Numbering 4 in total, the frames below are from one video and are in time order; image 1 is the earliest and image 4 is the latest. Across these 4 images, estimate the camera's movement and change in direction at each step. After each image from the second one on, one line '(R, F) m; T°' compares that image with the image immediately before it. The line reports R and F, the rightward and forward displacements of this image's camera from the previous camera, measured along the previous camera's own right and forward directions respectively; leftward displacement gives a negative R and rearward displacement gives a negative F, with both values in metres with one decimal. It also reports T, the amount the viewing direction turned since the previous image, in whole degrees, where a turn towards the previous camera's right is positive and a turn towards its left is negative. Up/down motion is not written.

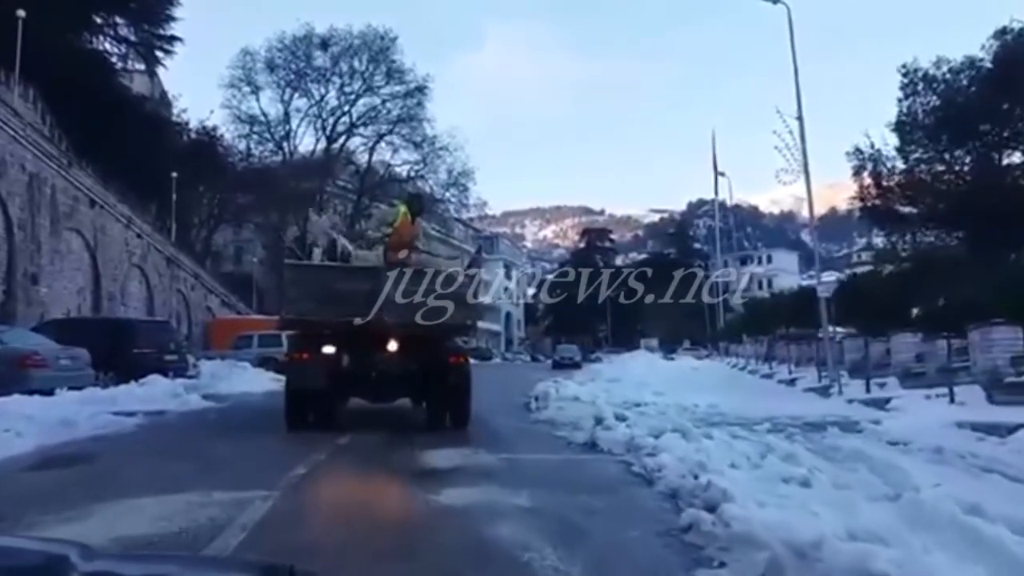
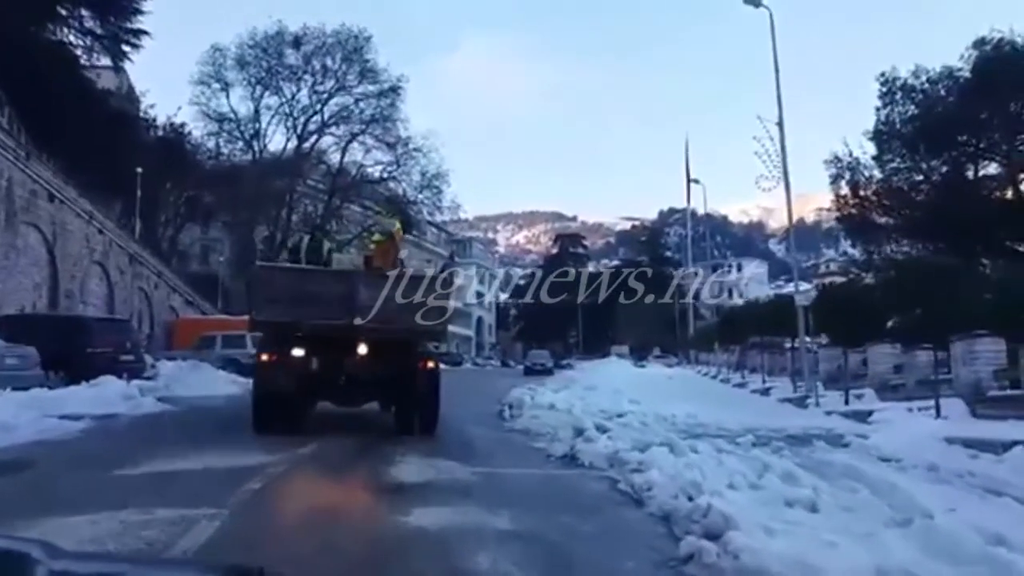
(-0.1, +0.8) m; +1°
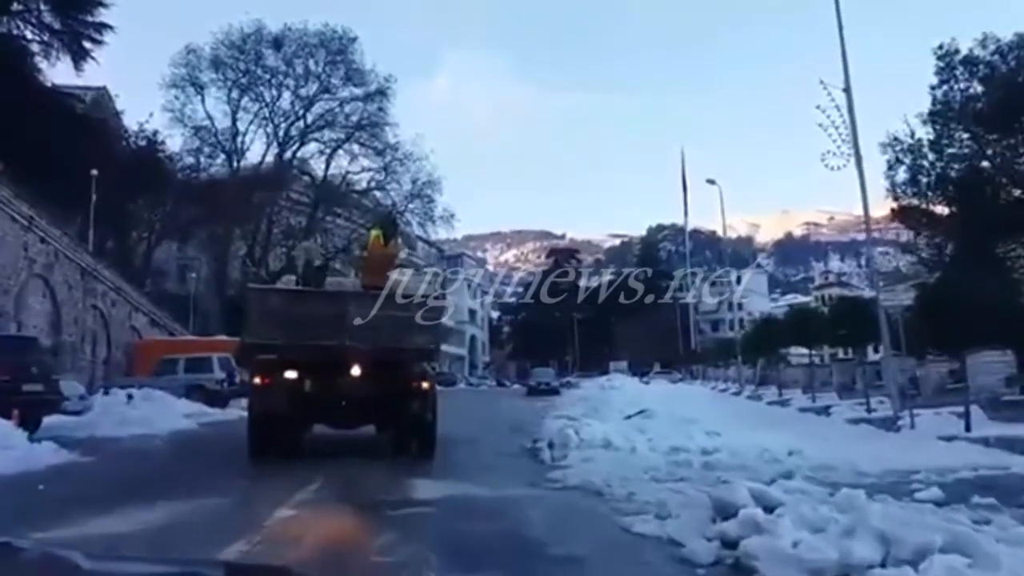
(-0.6, +5.5) m; +1°
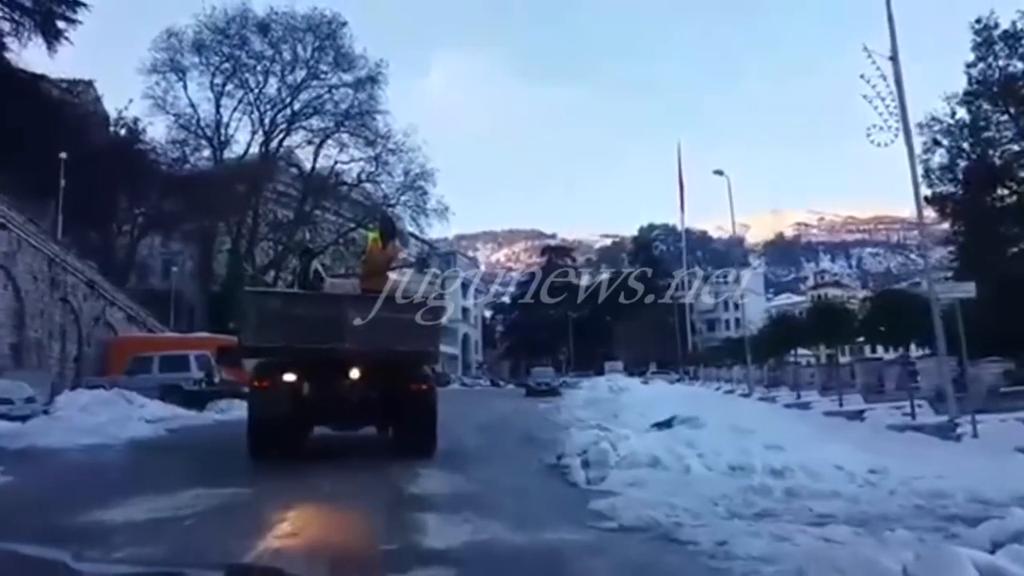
(-0.3, +2.8) m; 0°
